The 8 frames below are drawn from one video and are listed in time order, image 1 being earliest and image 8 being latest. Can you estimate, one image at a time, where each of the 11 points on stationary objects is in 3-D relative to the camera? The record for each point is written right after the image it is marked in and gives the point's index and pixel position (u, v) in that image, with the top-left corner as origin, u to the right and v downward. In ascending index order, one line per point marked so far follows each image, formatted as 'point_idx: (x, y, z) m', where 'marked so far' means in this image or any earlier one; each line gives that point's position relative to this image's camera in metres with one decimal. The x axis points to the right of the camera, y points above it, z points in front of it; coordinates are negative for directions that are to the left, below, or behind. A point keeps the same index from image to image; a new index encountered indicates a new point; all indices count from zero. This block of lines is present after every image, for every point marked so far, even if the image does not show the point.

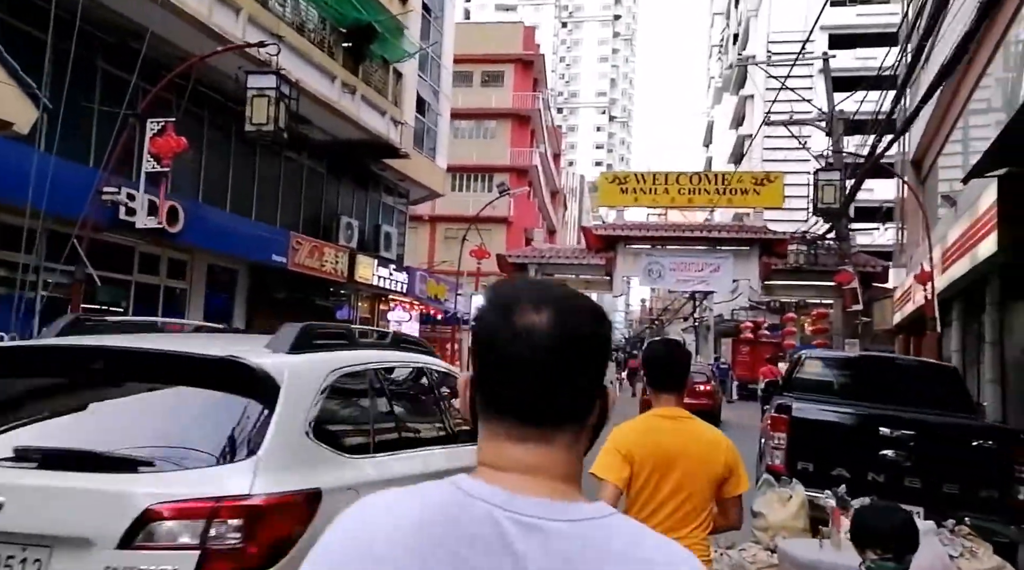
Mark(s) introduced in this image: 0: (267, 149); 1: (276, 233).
0: (-6.2, +3.4, +20.0) m
1: (-5.7, +1.3, +19.2) m
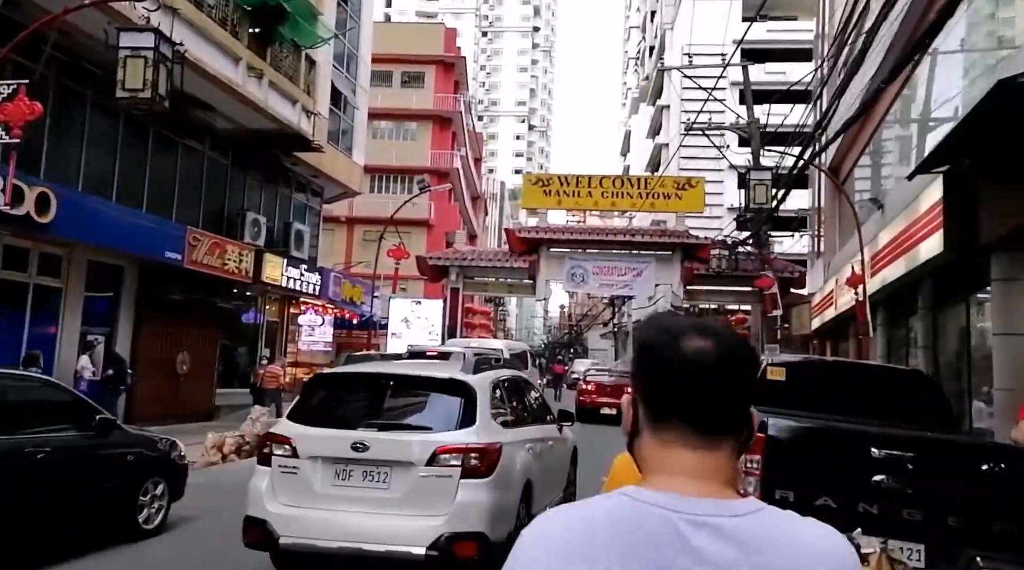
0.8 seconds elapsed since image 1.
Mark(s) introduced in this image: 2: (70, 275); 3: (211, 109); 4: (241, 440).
0: (-8.1, +3.4, +18.2) m
1: (-7.5, +1.3, +17.4) m
2: (-8.8, +0.2, +15.8) m
3: (-7.1, +4.1, +18.6) m
4: (-5.0, -2.8, +14.5) m
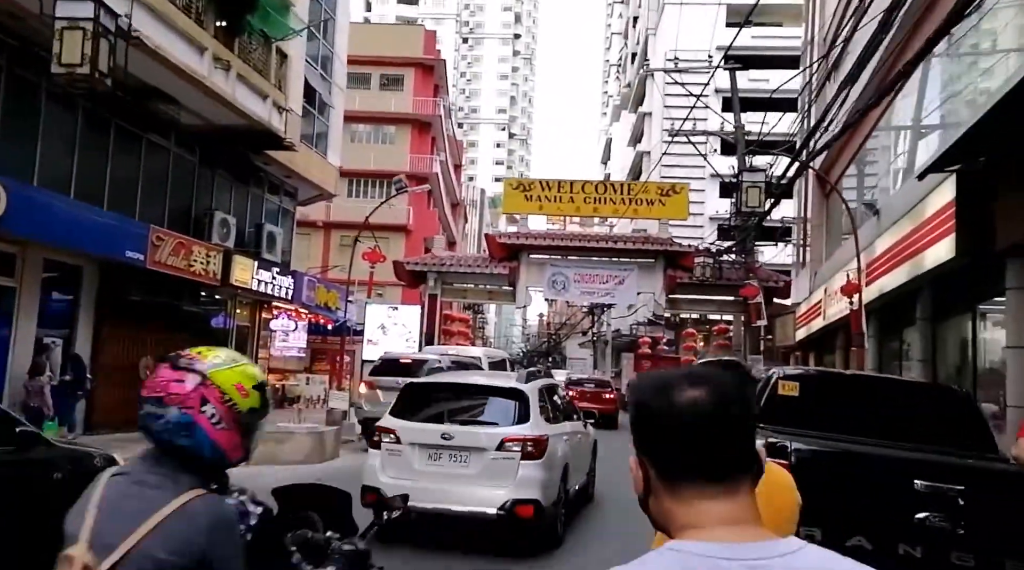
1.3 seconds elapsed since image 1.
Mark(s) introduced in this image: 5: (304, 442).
0: (-8.5, +3.4, +17.3) m
1: (-7.9, +1.2, +16.5) m
2: (-9.2, +0.2, +14.8) m
3: (-7.5, +4.1, +17.8) m
4: (-5.3, -2.8, +13.6) m
5: (-3.6, -2.7, +14.0) m
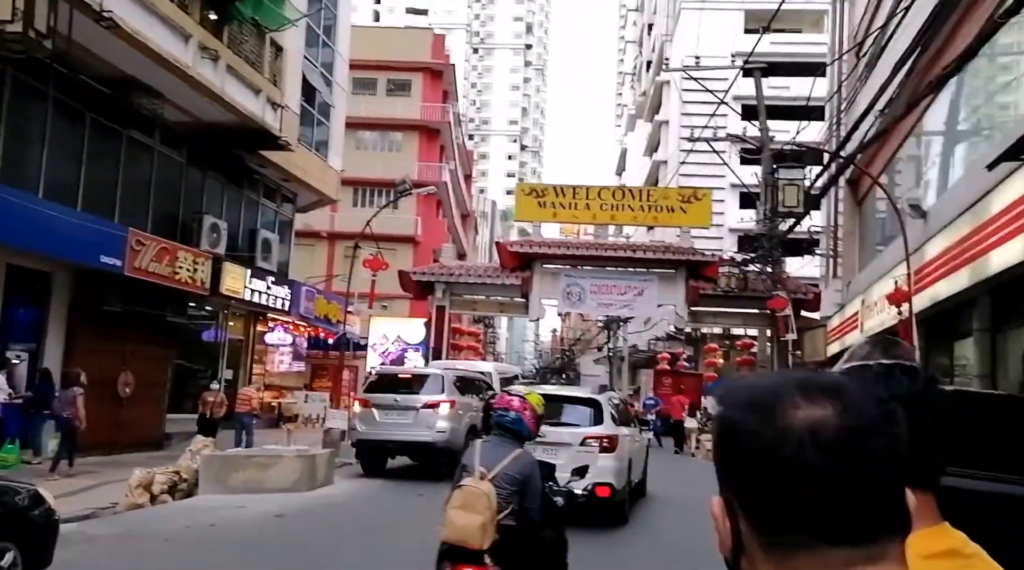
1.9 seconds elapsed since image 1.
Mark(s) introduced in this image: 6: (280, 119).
0: (-8.3, +3.2, +15.9) m
1: (-7.7, +1.1, +15.1) m
2: (-9.0, +0.1, +13.4) m
3: (-7.2, +3.9, +16.4) m
4: (-5.1, -2.9, +12.1) m
5: (-3.4, -2.8, +12.5) m
6: (-5.6, +4.0, +19.0) m
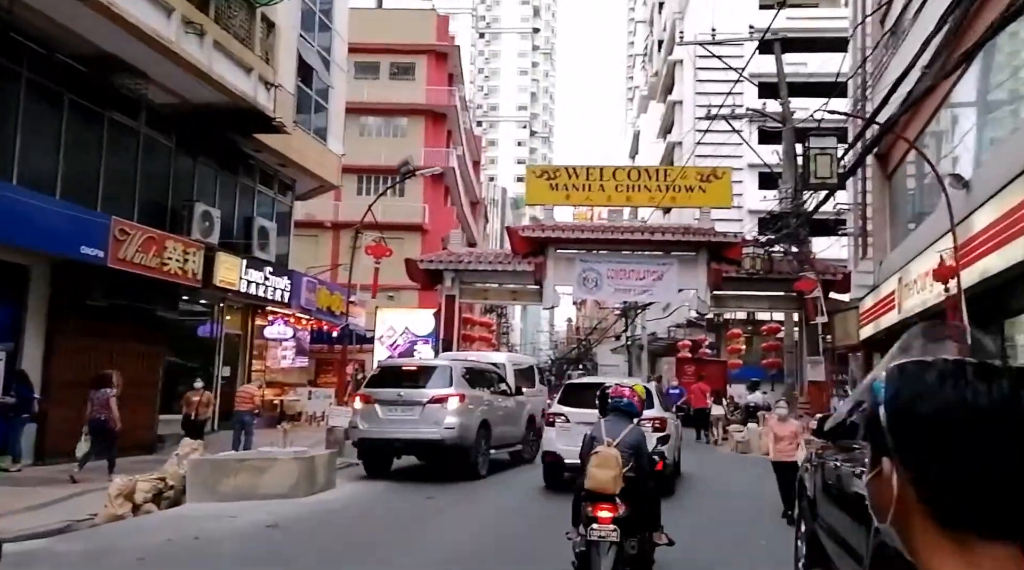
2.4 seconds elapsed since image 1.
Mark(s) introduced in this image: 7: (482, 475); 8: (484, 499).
0: (-8.1, +3.4, +14.8) m
1: (-7.5, +1.2, +14.0) m
2: (-8.8, +0.2, +12.4) m
3: (-7.1, +4.0, +15.3) m
4: (-4.9, -2.8, +11.0) m
5: (-3.2, -2.6, +11.4) m
6: (-5.4, +4.2, +17.9) m
7: (-0.5, -3.1, +12.6) m
8: (-0.4, -3.1, +11.4) m
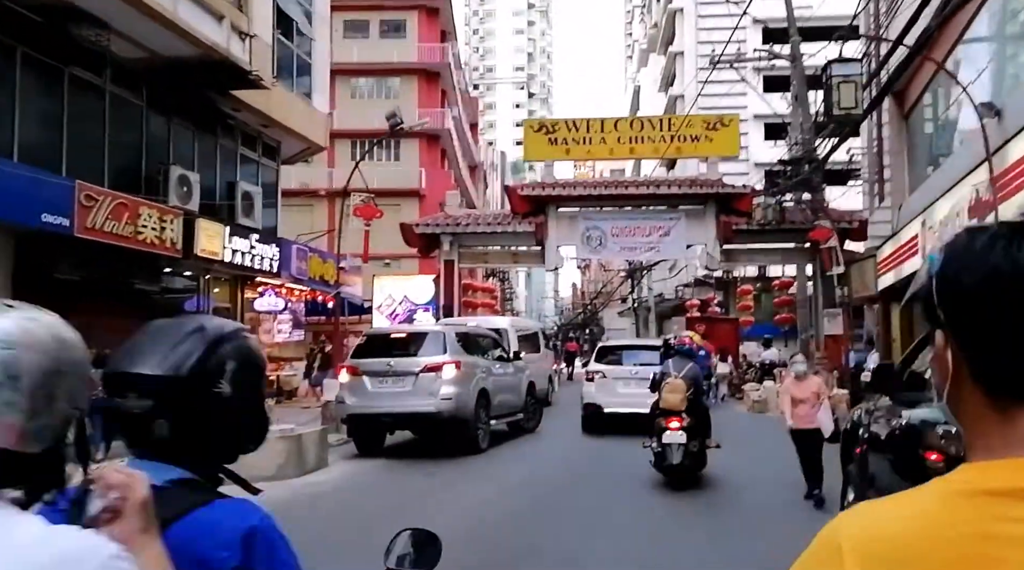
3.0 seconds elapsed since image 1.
0: (-8.2, +3.8, +13.7) m
1: (-7.6, +1.7, +13.0) m
2: (-8.8, +0.5, +11.4) m
3: (-7.2, +4.5, +14.2) m
4: (-4.9, -2.4, +10.1) m
5: (-3.1, -2.1, +10.5) m
6: (-5.6, +4.9, +16.7) m
7: (-0.5, -2.4, +11.7) m
8: (-0.4, -2.5, +10.5) m
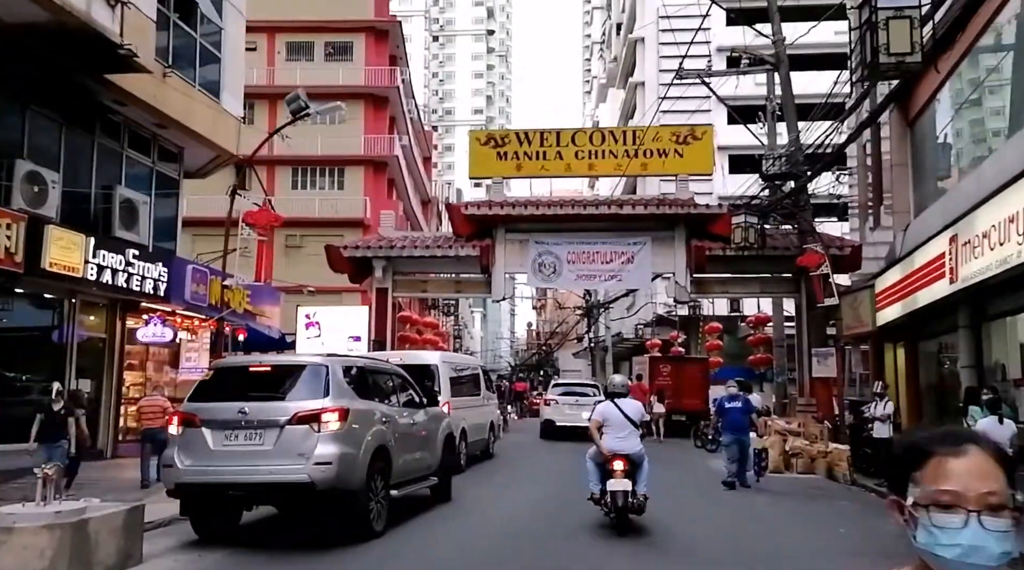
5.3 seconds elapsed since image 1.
0: (-9.2, +3.6, +10.4) m
1: (-8.5, +1.5, +9.6) m
2: (-9.7, +0.4, +7.9) m
3: (-8.2, +4.3, +10.9) m
4: (-5.7, -2.4, +6.6) m
5: (-4.0, -2.2, +7.1) m
6: (-6.7, +4.5, +13.5) m
7: (-1.4, -2.6, +8.4) m
8: (-1.2, -2.6, +7.2) m
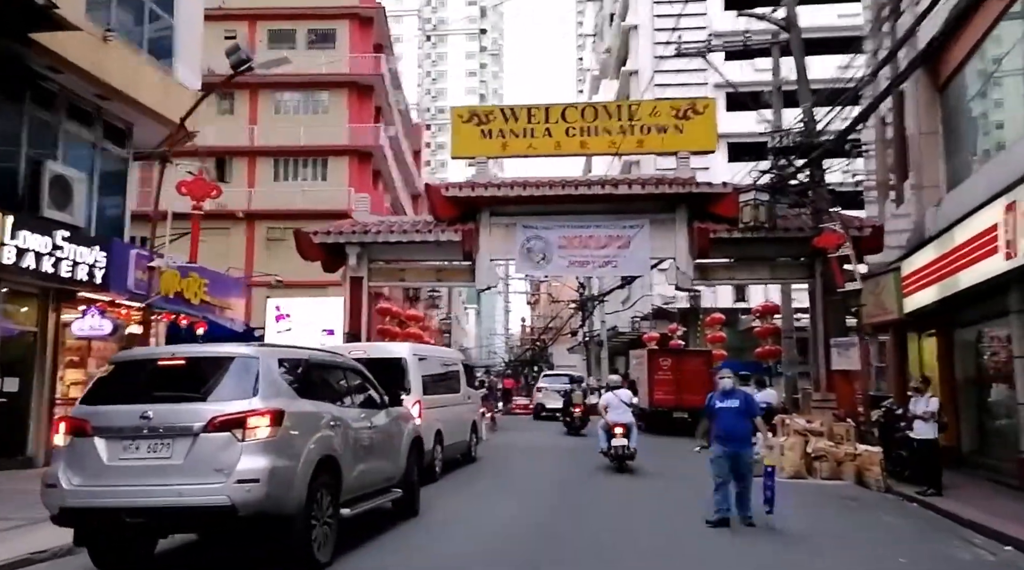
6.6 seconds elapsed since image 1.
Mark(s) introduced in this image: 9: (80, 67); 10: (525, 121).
0: (-9.5, +3.8, +8.7) m
1: (-8.7, +1.7, +7.9) m
2: (-9.9, +0.6, +6.2) m
3: (-8.5, +4.5, +9.2) m
4: (-5.9, -2.2, +5.0) m
5: (-4.2, -2.0, +5.4) m
6: (-7.0, +4.7, +11.9) m
7: (-1.6, -2.4, +6.8) m
8: (-1.4, -2.4, +5.6) m
9: (-7.6, +3.9, +13.7) m
10: (+0.3, +3.9, +18.7) m
